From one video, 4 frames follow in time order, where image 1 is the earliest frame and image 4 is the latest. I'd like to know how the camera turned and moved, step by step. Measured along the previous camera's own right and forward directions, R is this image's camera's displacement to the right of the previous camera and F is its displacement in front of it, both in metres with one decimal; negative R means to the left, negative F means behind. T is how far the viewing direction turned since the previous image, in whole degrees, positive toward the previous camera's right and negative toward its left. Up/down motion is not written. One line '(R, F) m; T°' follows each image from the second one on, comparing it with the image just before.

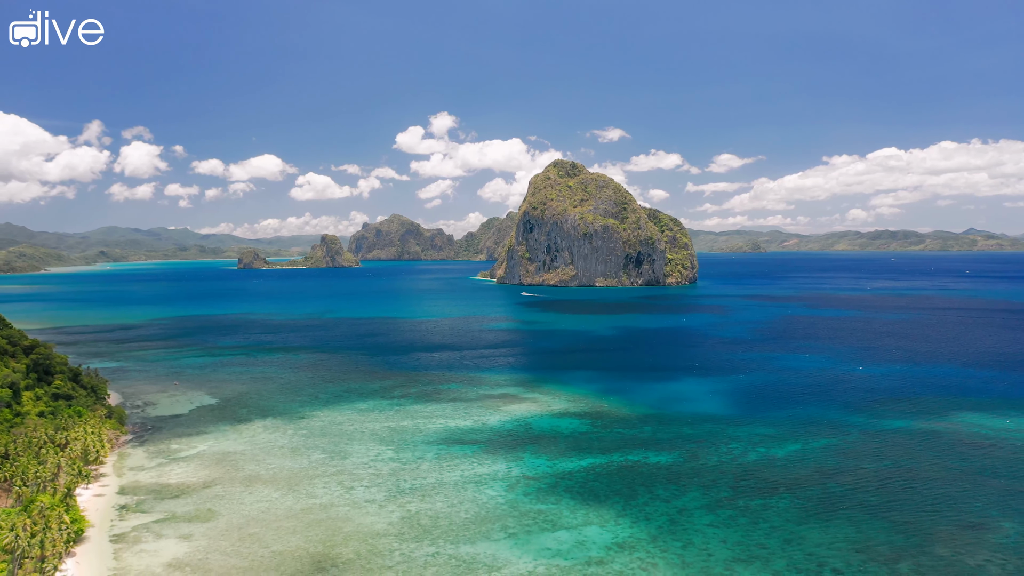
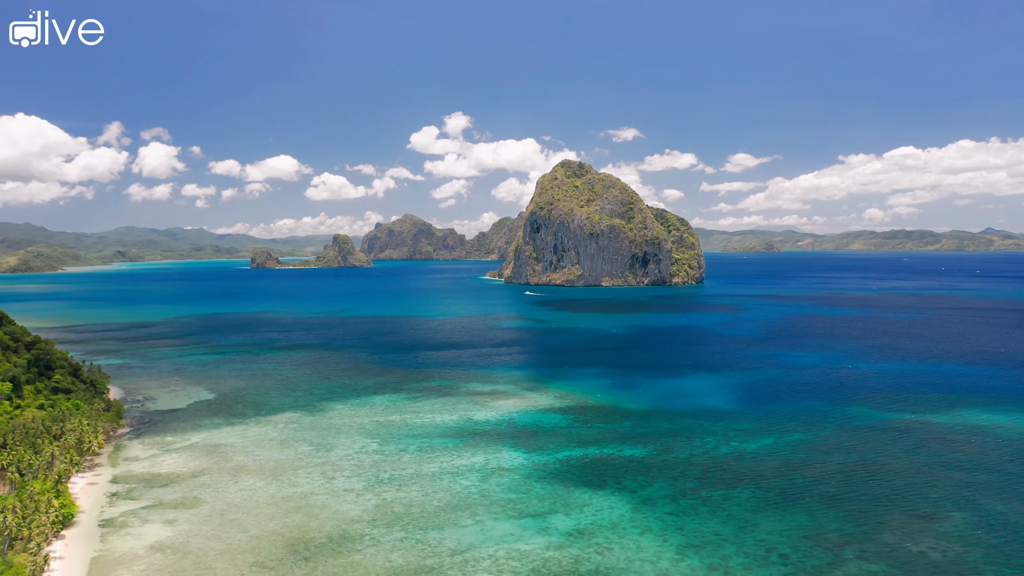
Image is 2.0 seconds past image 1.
(+2.2, -1.1) m; -1°
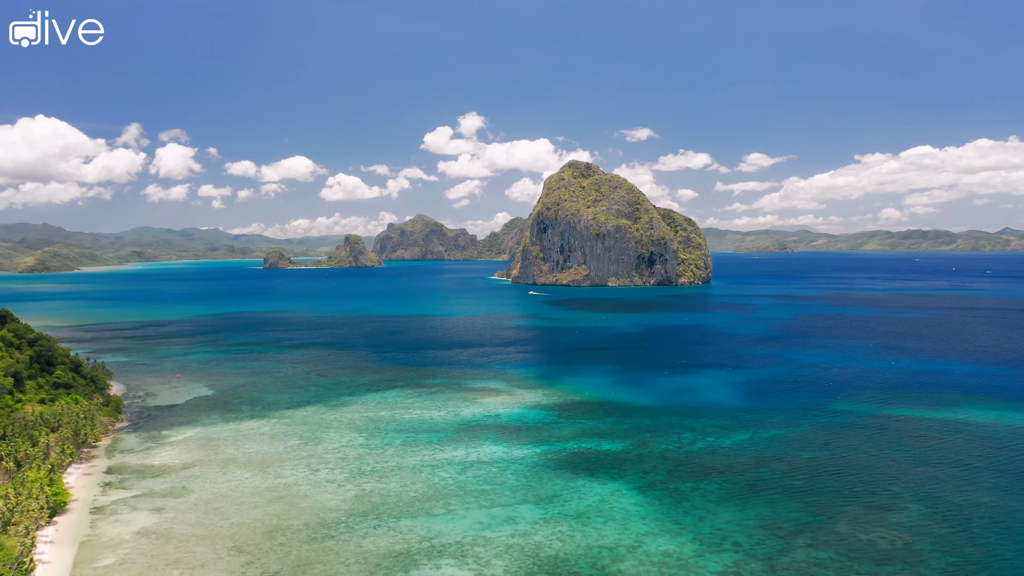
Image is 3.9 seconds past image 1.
(+2.1, -1.1) m; -1°
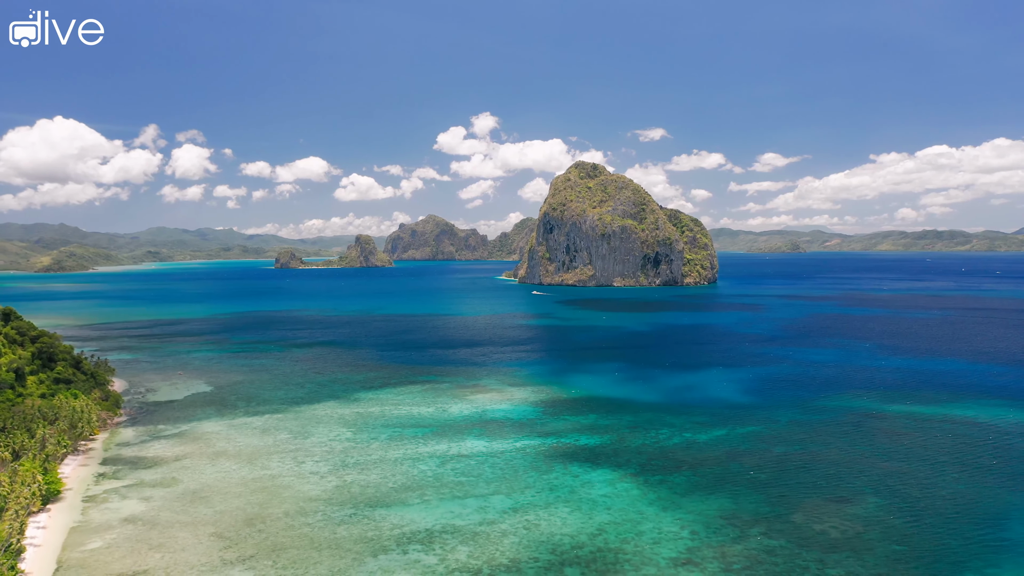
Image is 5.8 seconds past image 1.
(+2.0, -1.1) m; -1°
